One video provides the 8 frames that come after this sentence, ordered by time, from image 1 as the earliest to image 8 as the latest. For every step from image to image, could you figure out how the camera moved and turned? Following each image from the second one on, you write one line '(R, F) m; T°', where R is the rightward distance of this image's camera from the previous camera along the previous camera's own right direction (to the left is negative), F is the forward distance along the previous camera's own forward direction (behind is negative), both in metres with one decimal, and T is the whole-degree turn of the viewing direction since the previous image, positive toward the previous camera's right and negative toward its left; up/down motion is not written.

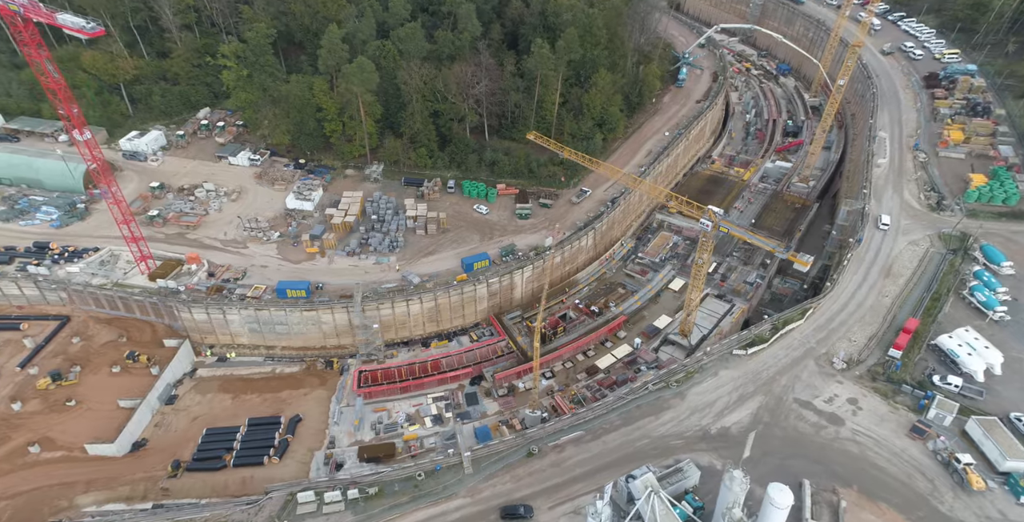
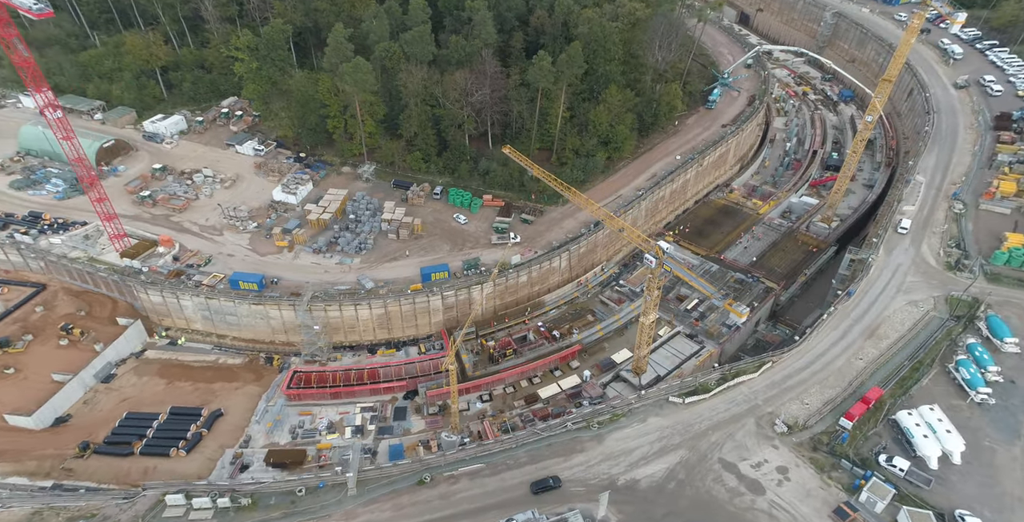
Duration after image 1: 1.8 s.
(+10.8, +3.2) m; -6°
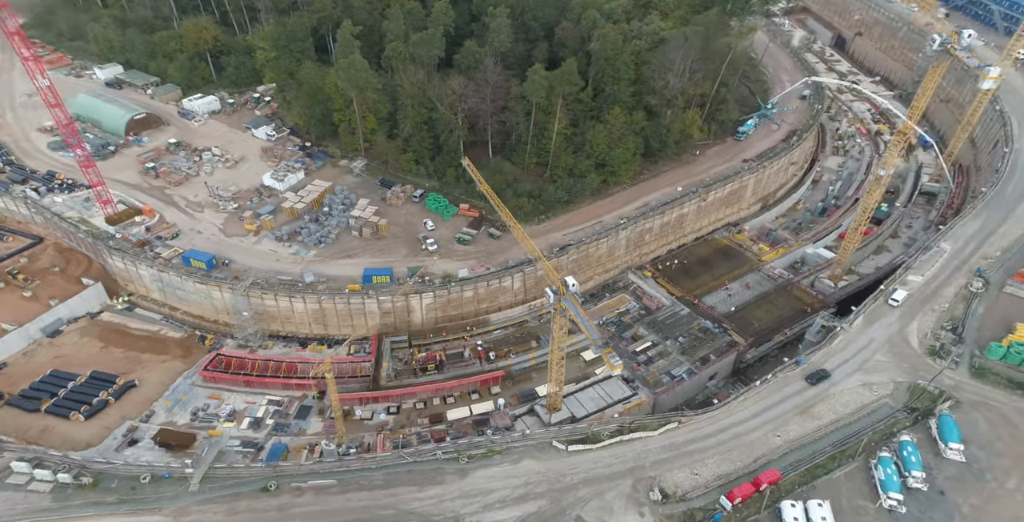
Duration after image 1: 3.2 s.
(+14.3, +2.9) m; -7°
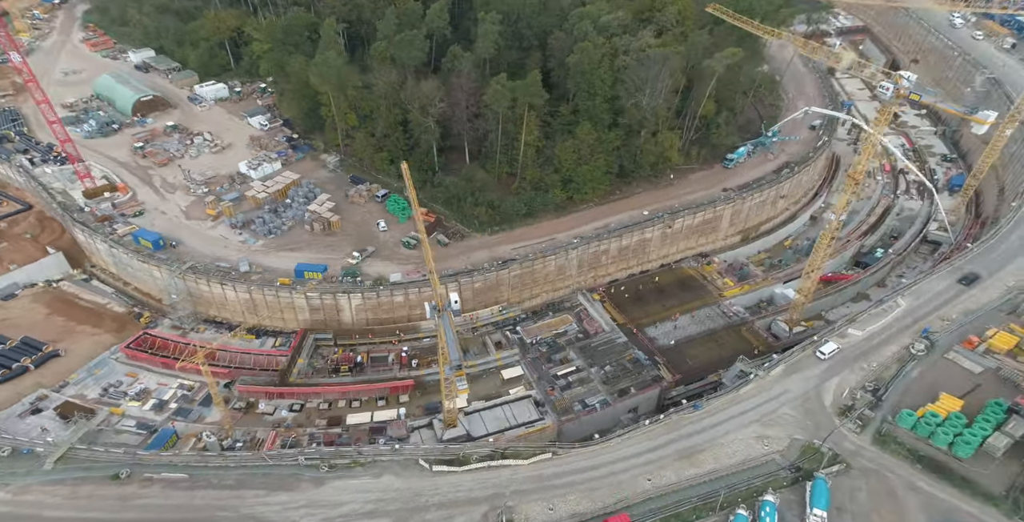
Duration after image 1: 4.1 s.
(+12.9, +1.7) m; -5°
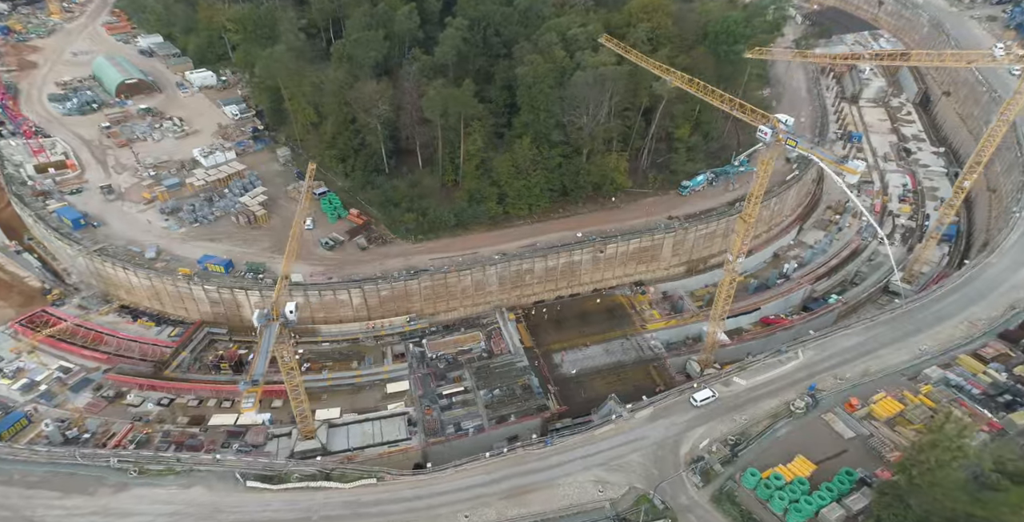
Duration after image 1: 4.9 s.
(+14.2, +2.9) m; -3°
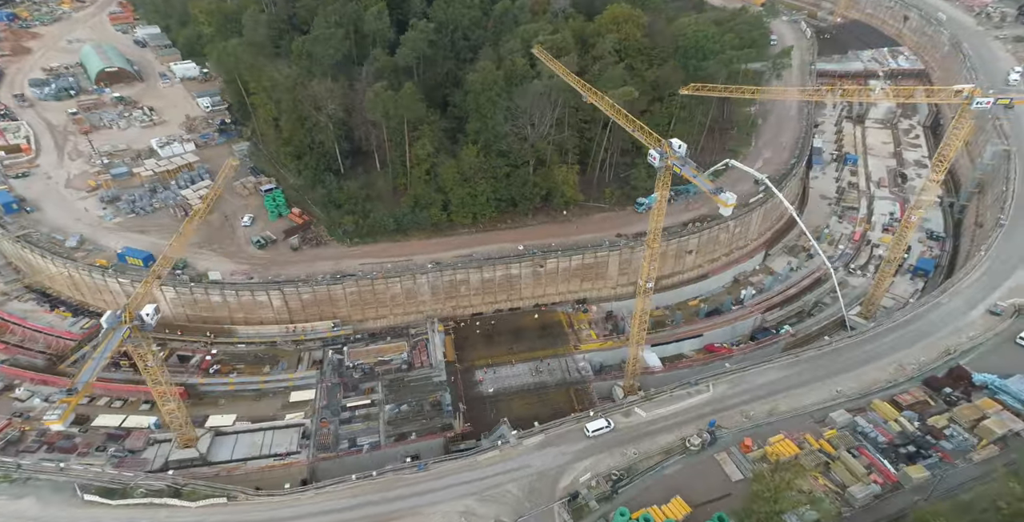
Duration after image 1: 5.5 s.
(+10.1, +3.0) m; -2°
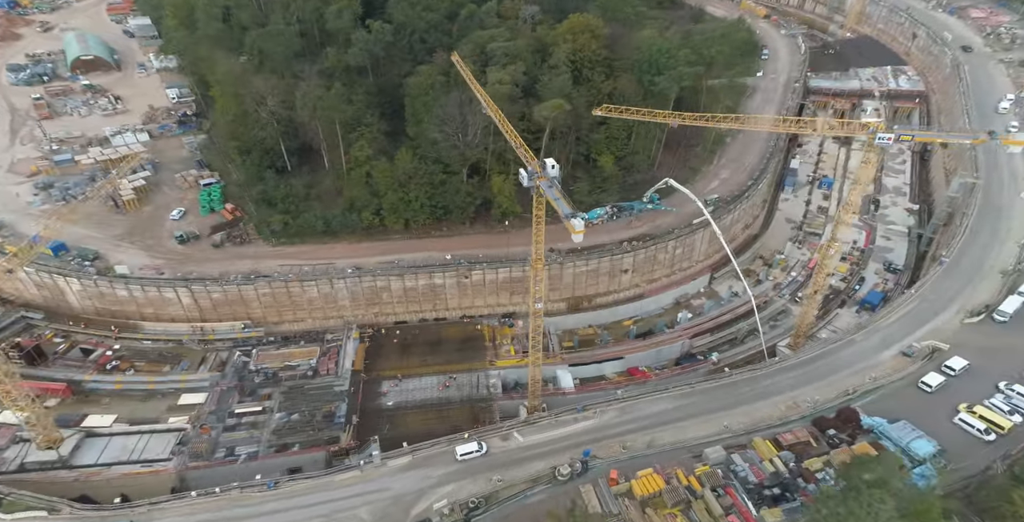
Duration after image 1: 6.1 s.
(+10.6, +2.2) m; -1°
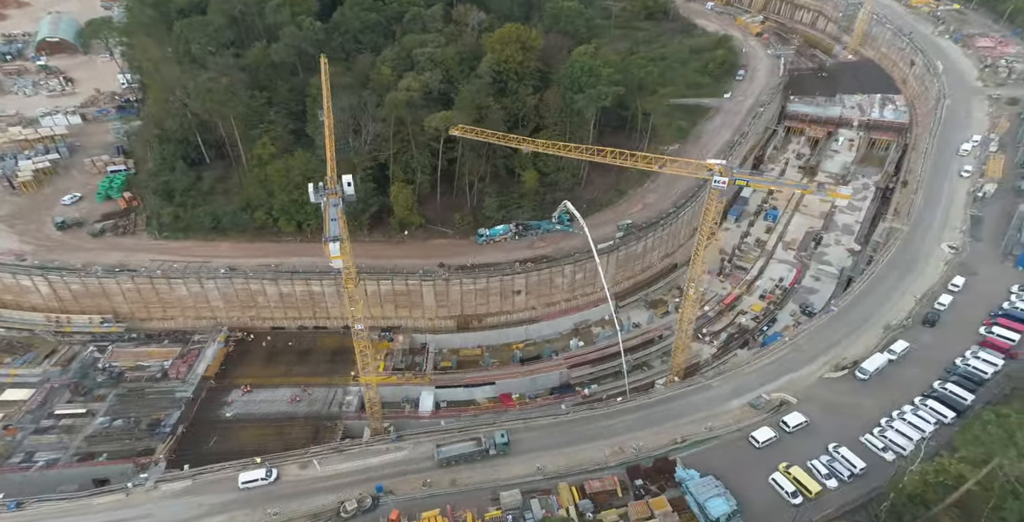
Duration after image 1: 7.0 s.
(+15.0, +3.0) m; -1°
